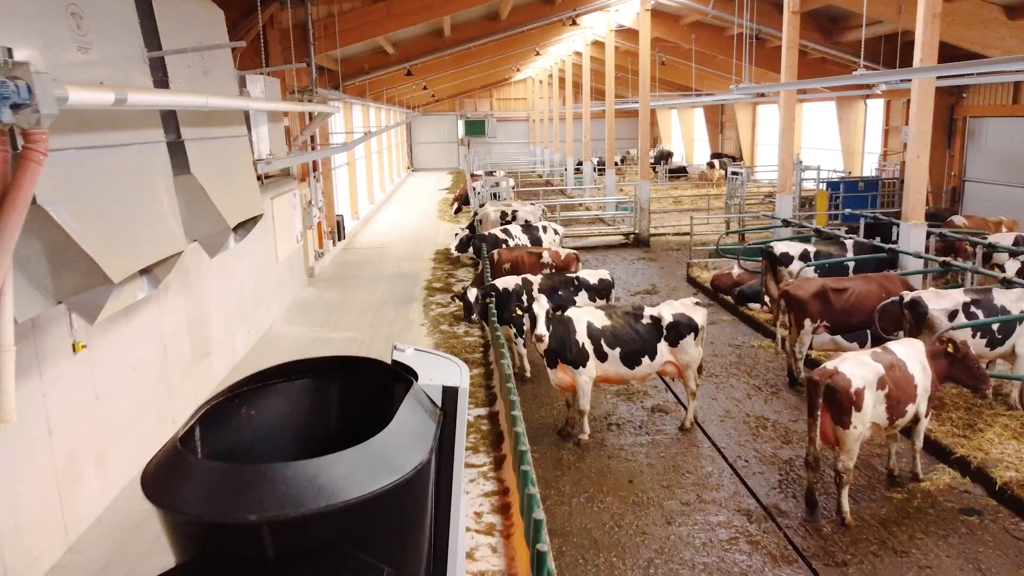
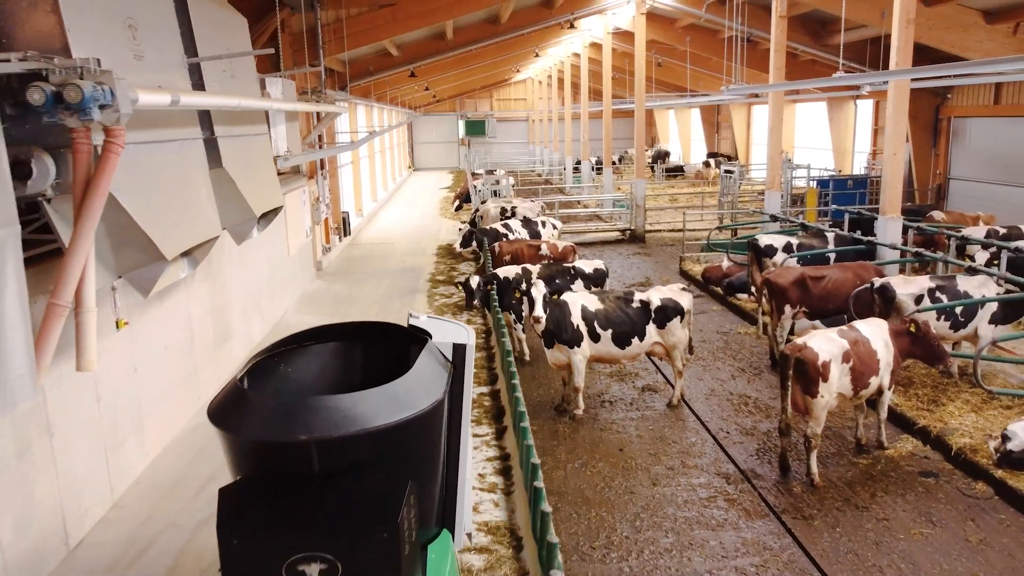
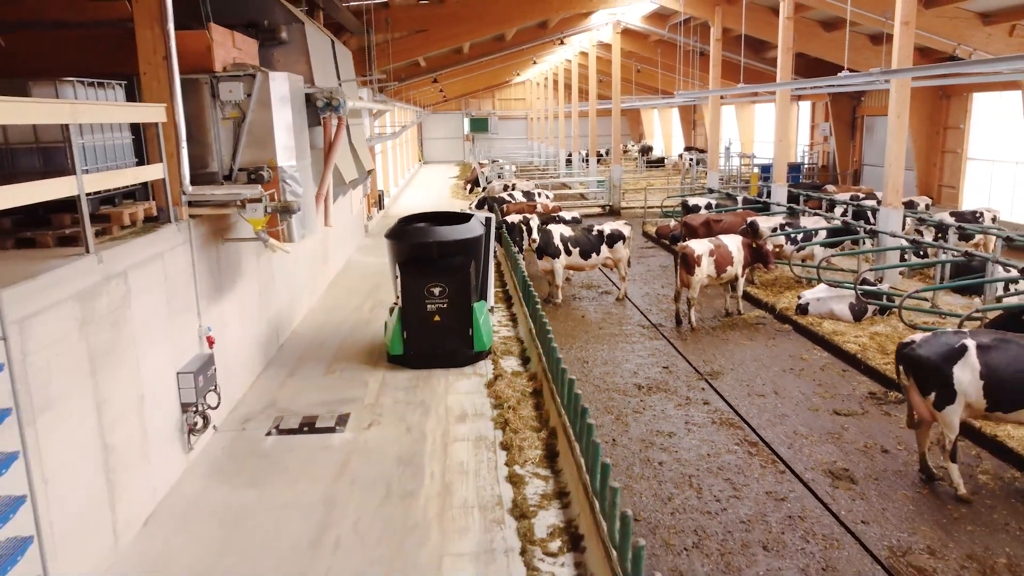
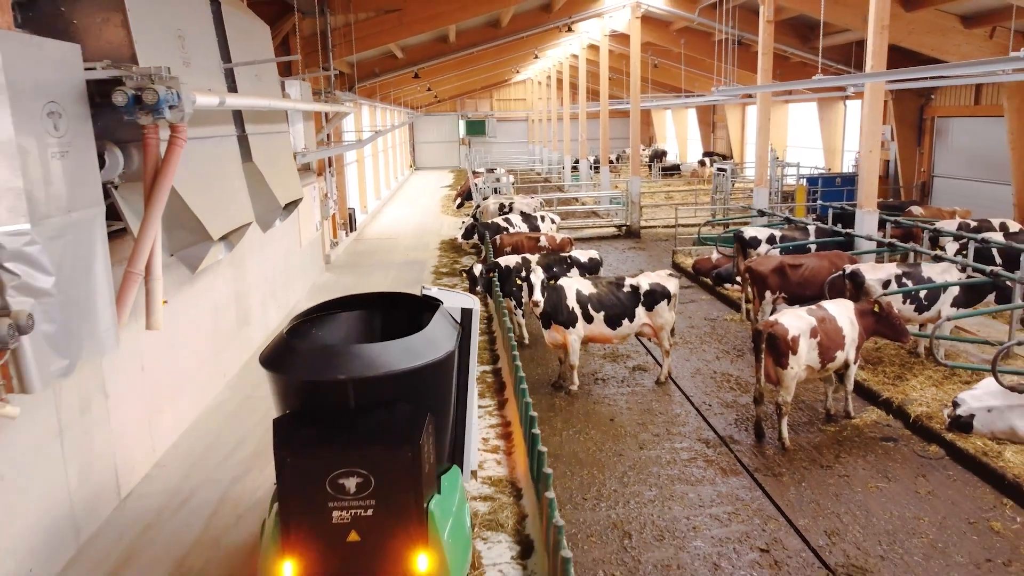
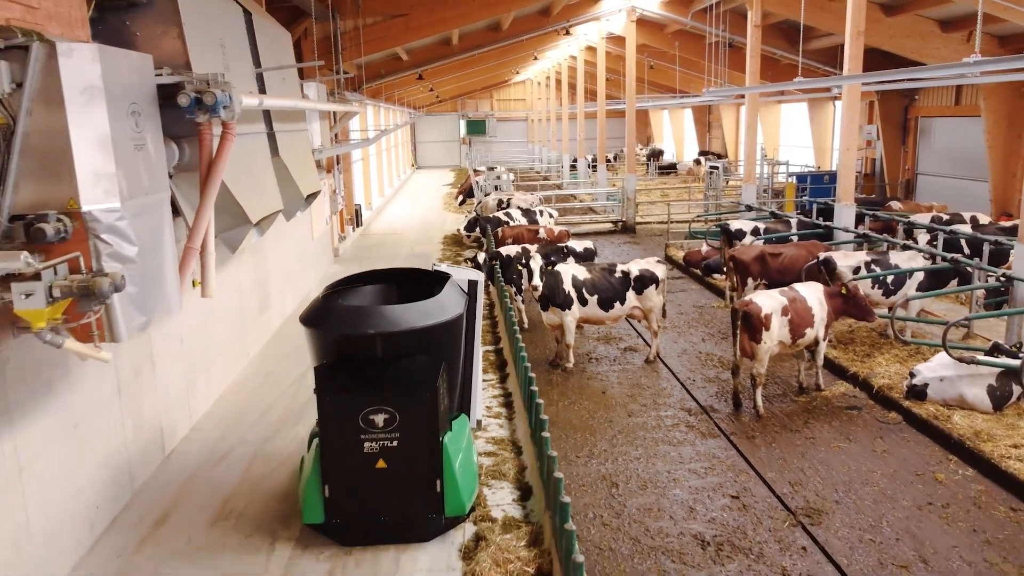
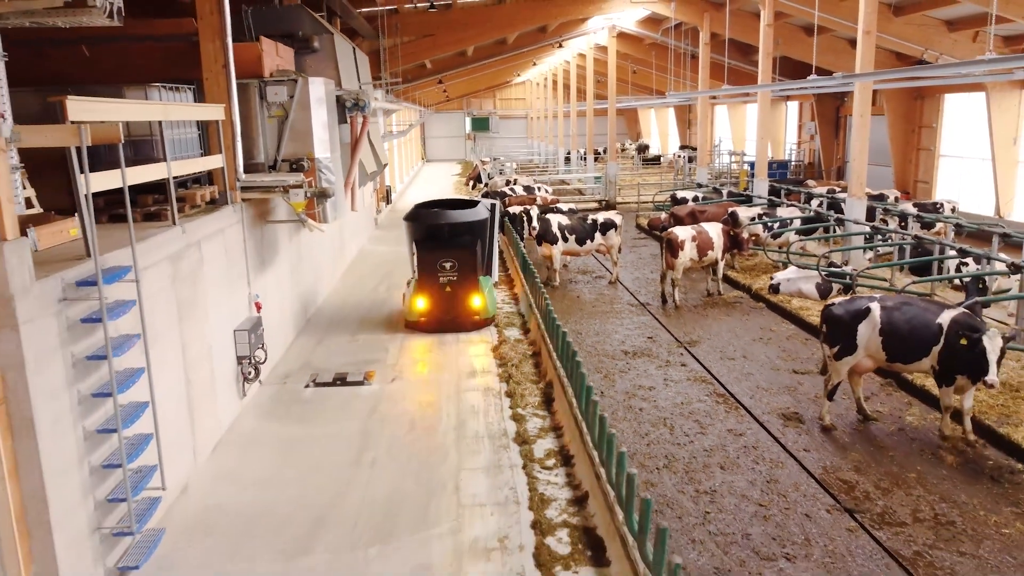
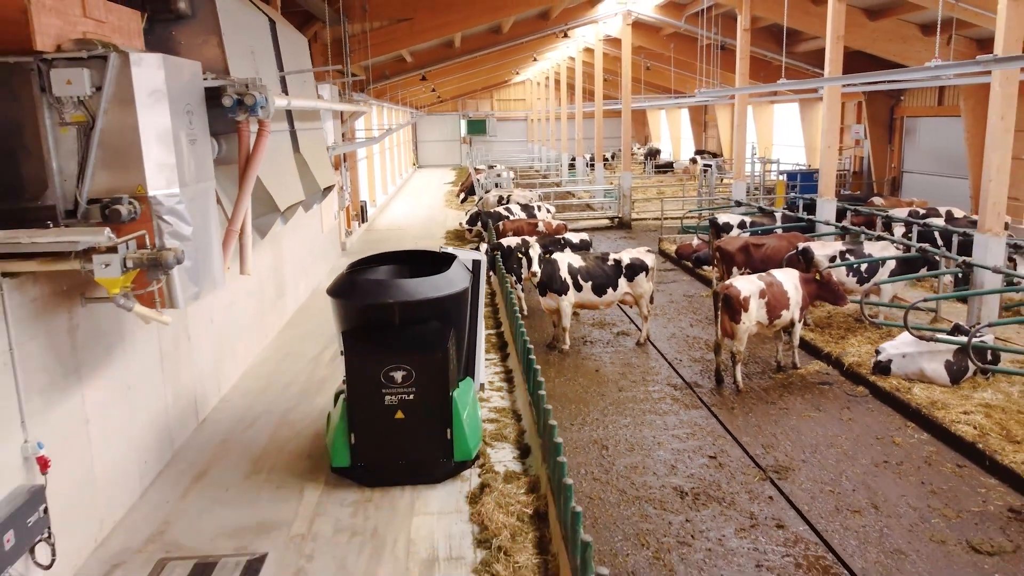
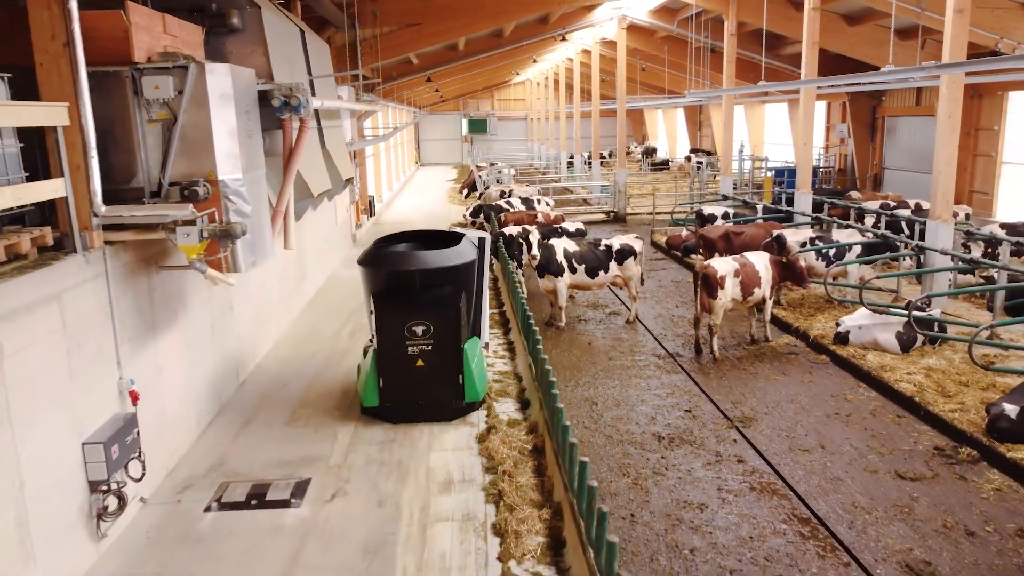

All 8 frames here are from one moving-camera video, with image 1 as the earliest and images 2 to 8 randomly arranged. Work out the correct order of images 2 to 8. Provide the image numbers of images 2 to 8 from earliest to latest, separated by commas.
2, 4, 5, 7, 8, 3, 6
